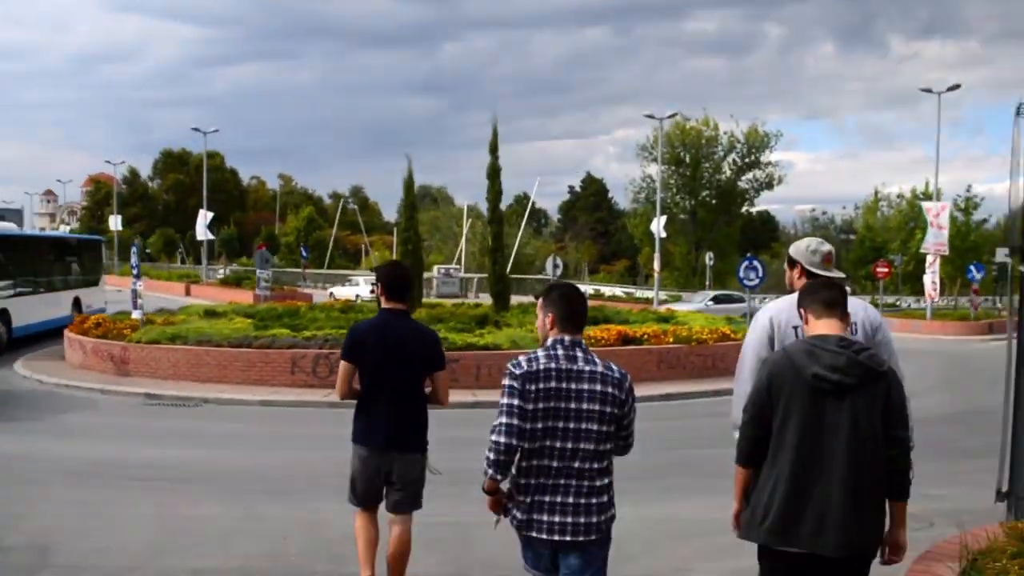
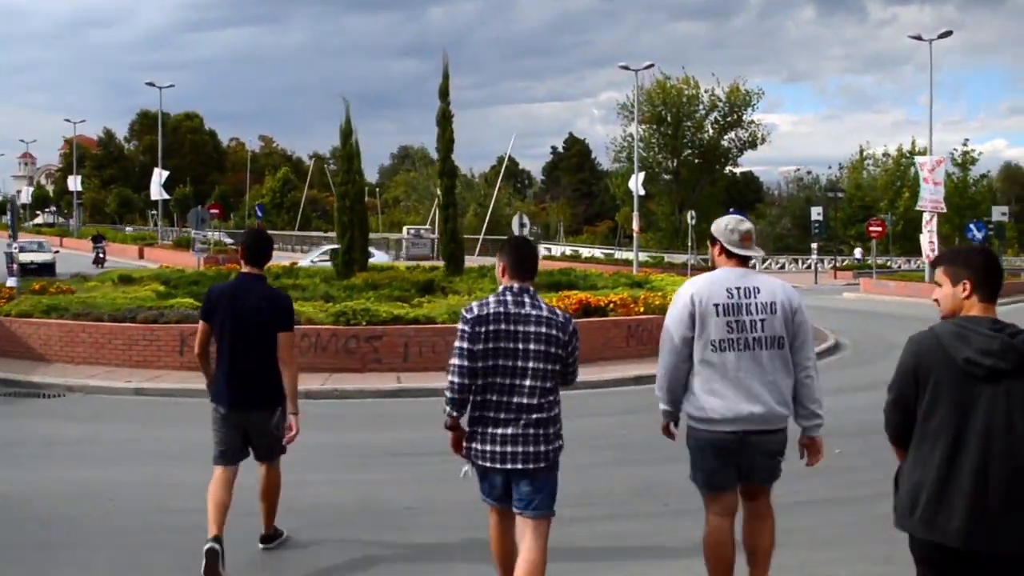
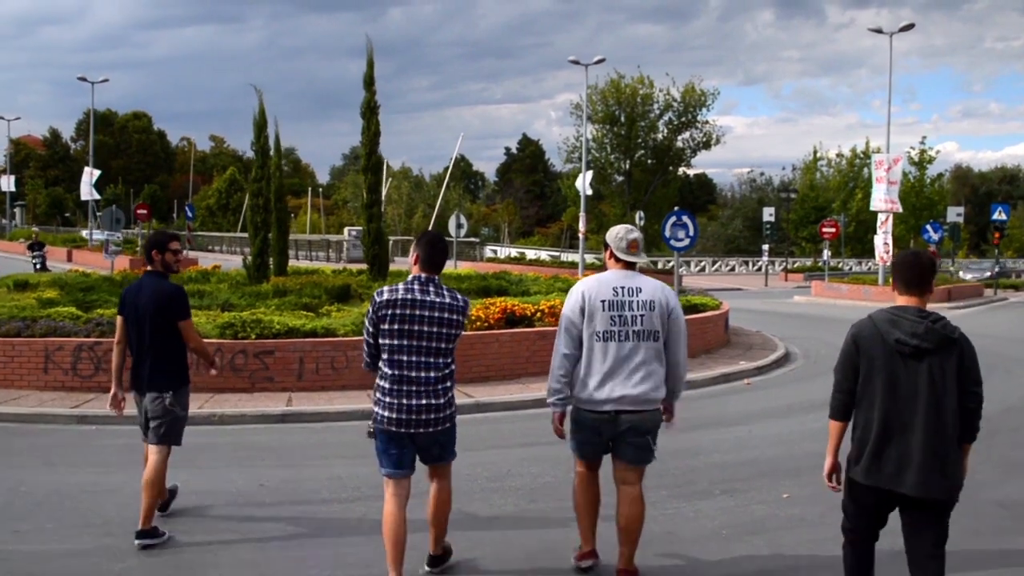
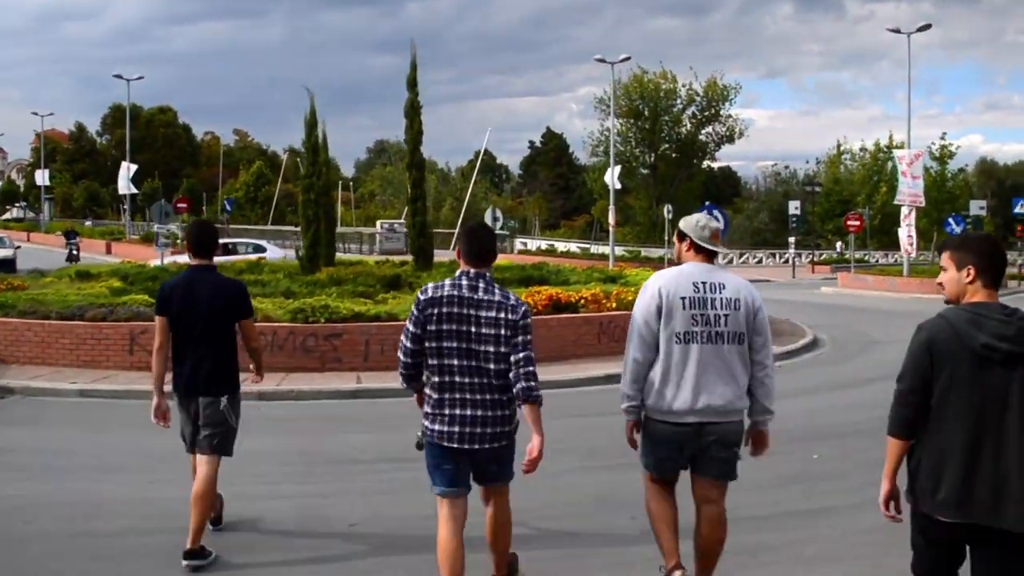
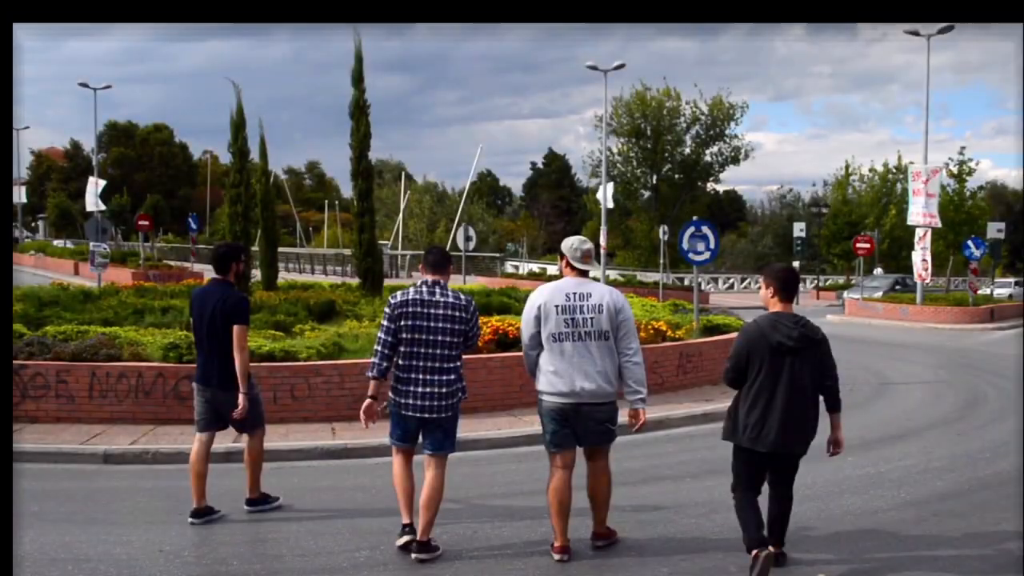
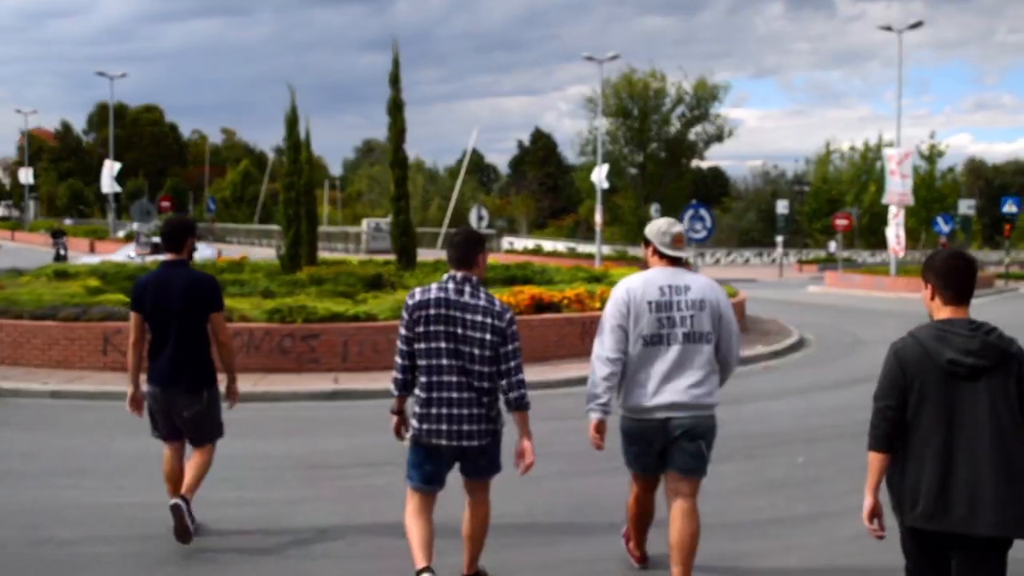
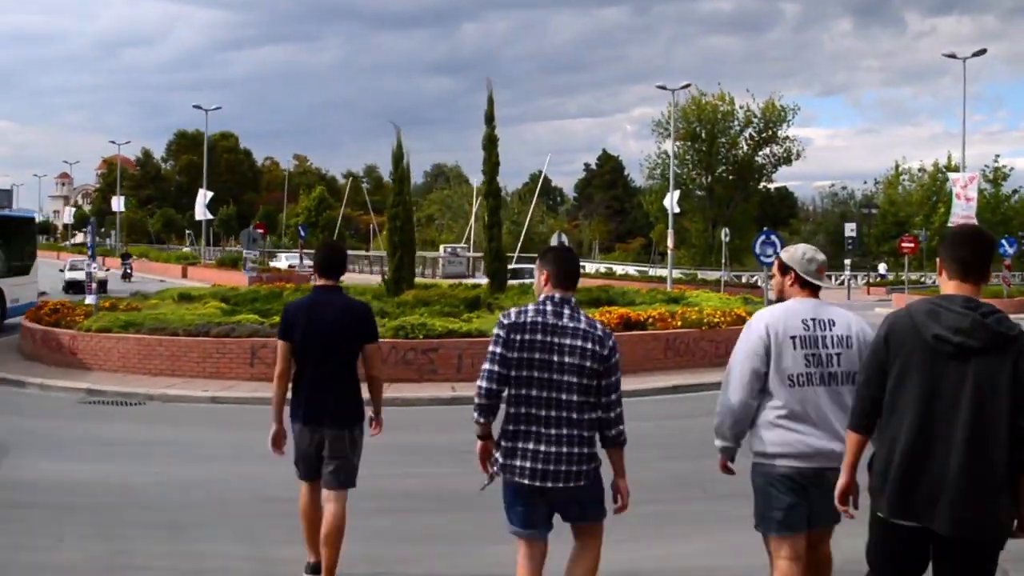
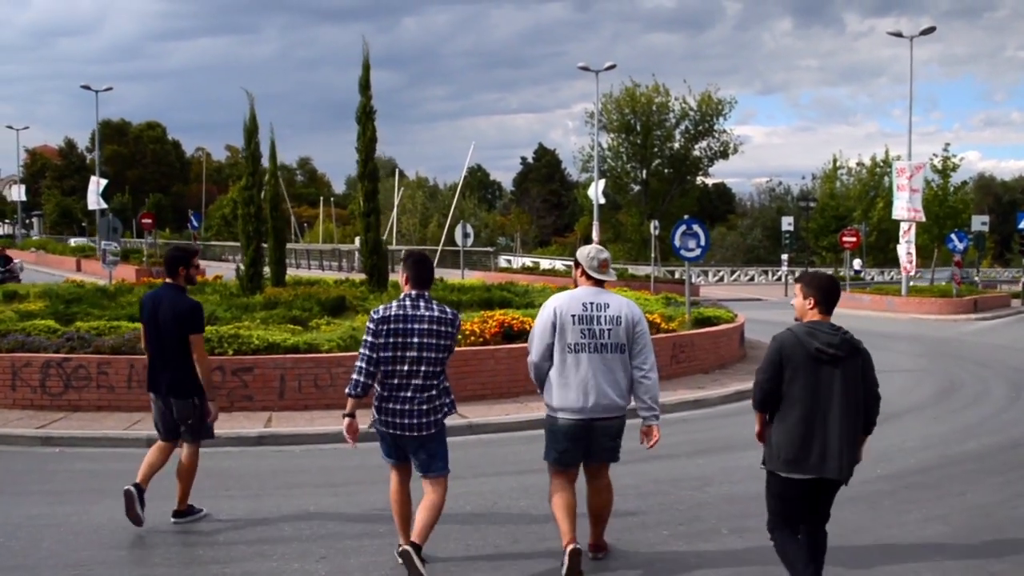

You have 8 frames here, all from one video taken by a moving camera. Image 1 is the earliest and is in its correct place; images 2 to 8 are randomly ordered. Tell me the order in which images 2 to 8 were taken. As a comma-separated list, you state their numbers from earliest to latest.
7, 2, 4, 6, 3, 8, 5
